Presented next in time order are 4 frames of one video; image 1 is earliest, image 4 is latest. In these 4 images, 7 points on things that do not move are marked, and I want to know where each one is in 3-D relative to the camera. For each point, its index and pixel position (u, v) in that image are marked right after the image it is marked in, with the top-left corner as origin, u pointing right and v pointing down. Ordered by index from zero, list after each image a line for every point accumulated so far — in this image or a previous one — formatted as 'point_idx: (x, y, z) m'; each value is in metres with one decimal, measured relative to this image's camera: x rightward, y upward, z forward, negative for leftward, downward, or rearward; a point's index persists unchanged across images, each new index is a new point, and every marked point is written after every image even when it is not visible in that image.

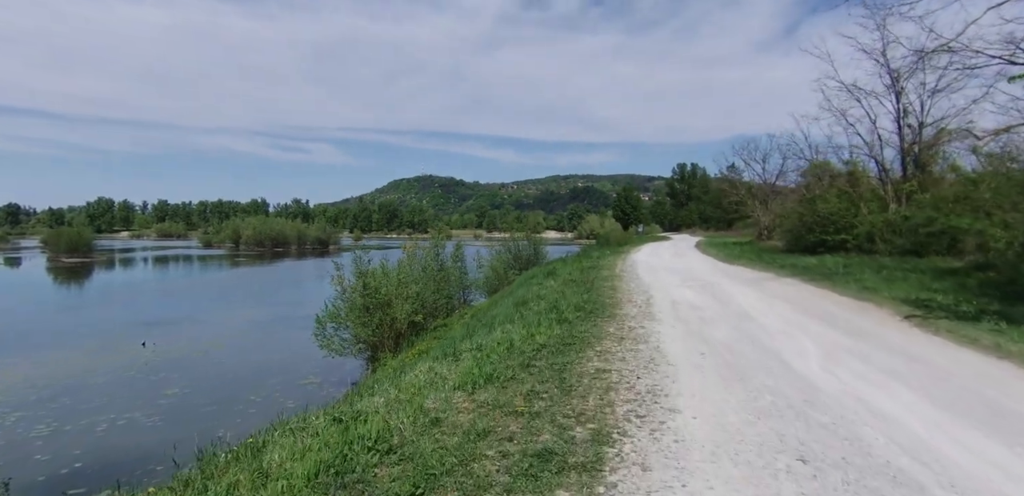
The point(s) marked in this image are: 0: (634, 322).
0: (+1.9, -1.2, +9.9) m
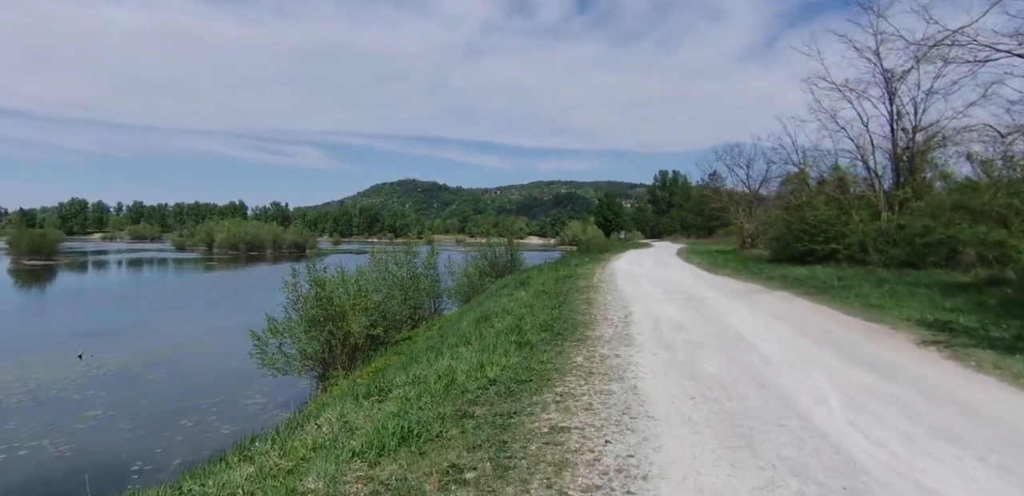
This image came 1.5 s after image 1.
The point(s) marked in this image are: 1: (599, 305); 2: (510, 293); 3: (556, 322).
0: (+1.3, -1.3, +8.2) m
1: (+1.8, -1.2, +12.9) m
2: (-0.1, -1.4, +18.6) m
3: (+0.8, -1.3, +10.7) m
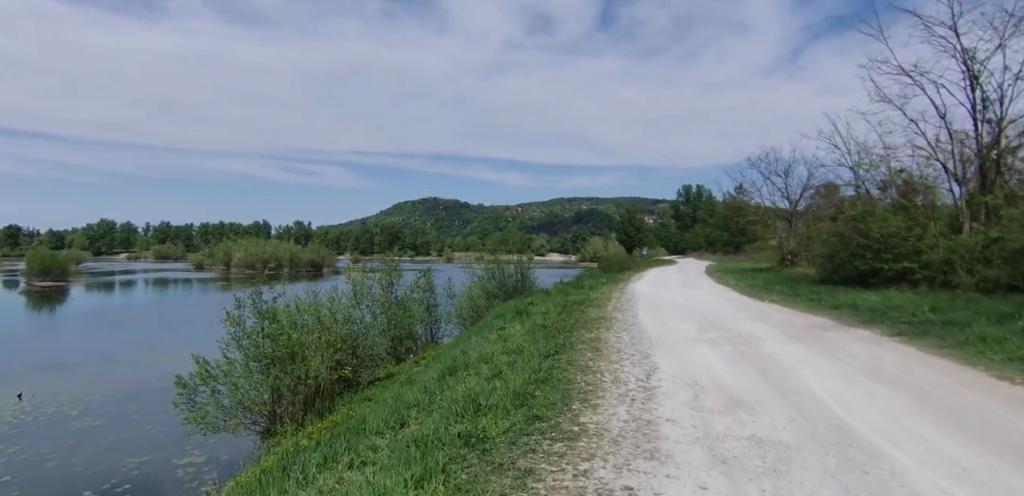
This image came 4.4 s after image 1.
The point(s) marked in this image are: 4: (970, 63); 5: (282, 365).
0: (+0.7, -1.6, +4.5) m
1: (+1.5, -1.6, +9.2) m
2: (-0.3, -1.9, +14.9) m
3: (+0.3, -1.6, +7.0) m
4: (+13.2, +5.3, +17.8) m
5: (-5.3, -2.7, +14.3) m
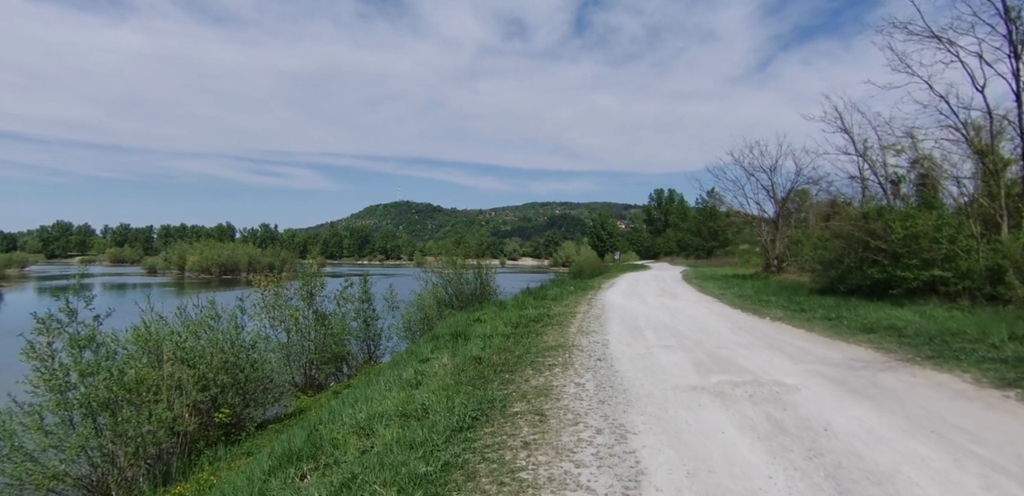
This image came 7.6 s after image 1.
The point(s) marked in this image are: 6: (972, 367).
0: (-0.1, -1.6, +0.6) m
1: (+0.4, -1.6, +5.4) m
2: (-1.5, -1.9, +11.0) m
3: (-0.6, -1.6, +3.2) m
4: (+11.8, +5.2, +14.6) m
5: (-6.6, -2.7, +10.2) m
6: (+5.6, -1.5, +7.6) m
